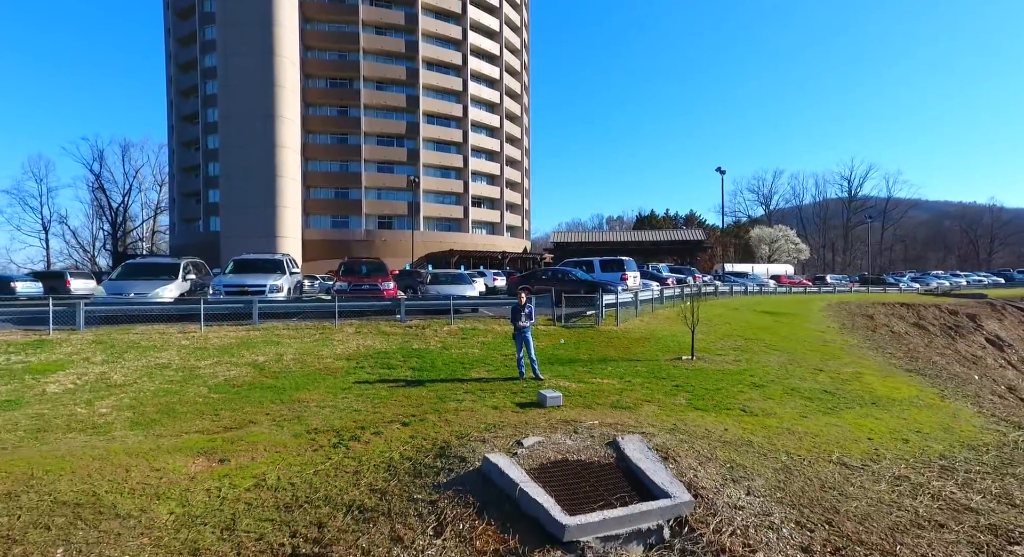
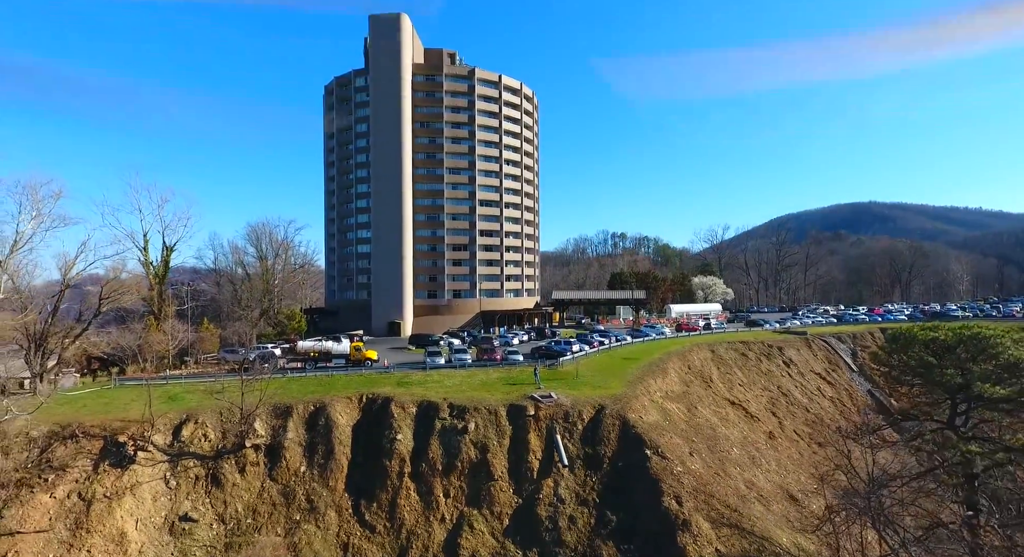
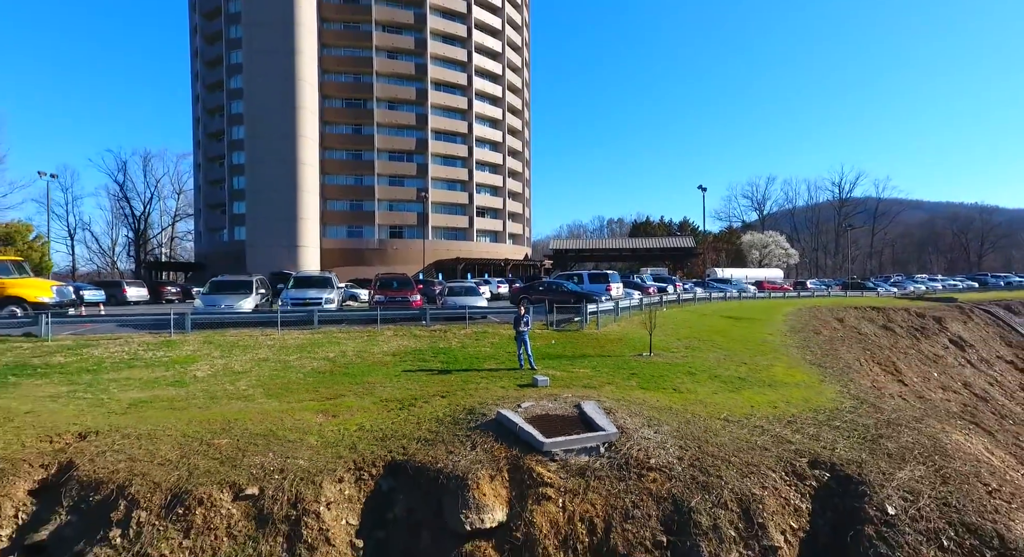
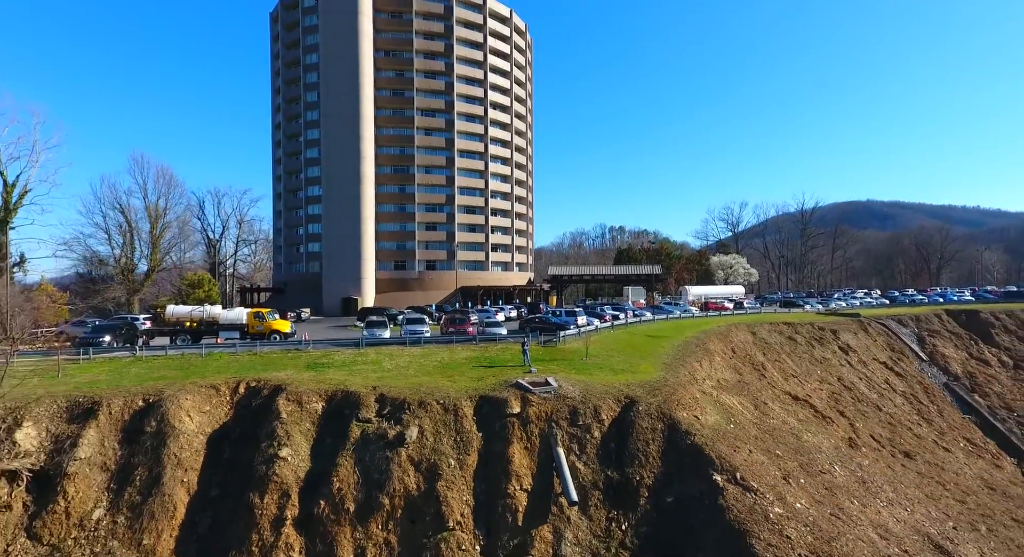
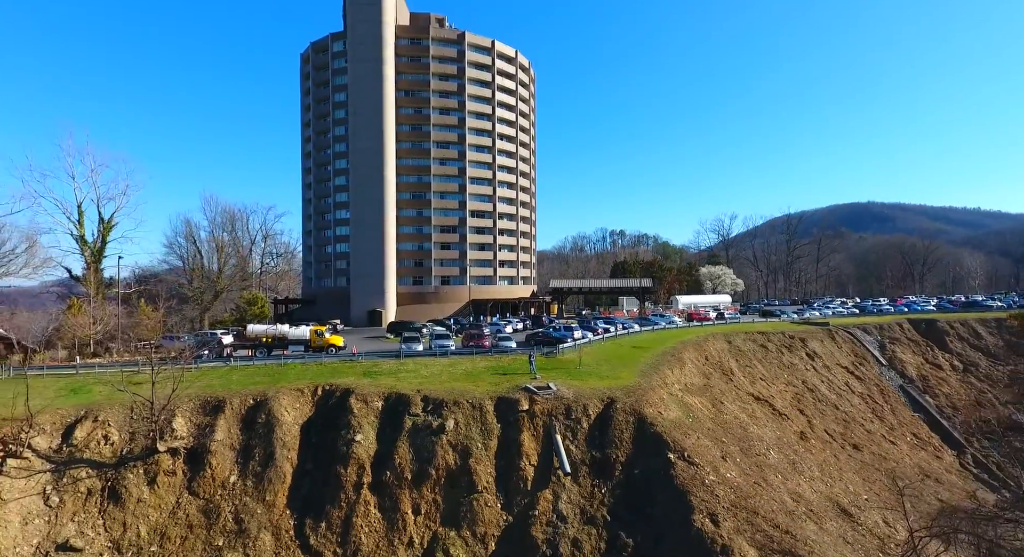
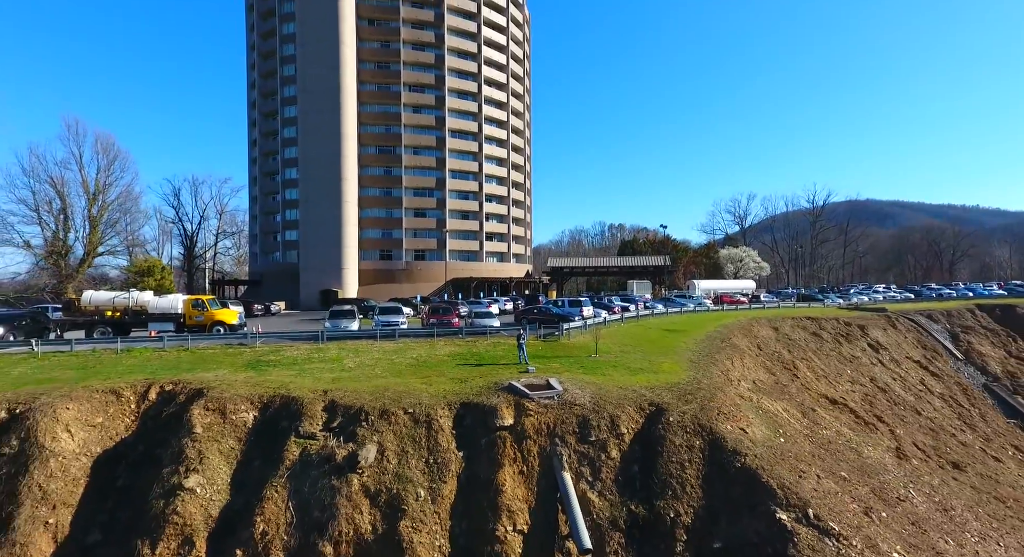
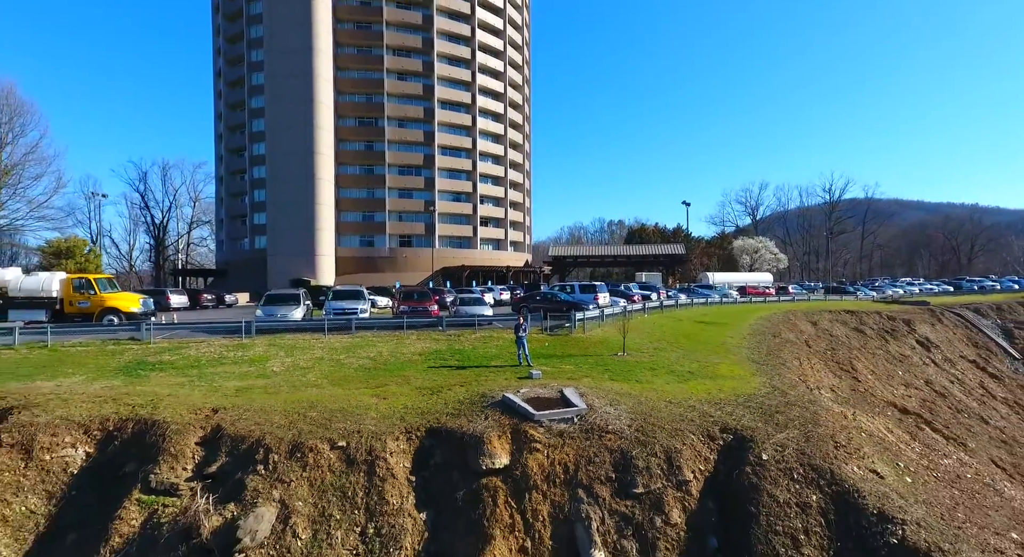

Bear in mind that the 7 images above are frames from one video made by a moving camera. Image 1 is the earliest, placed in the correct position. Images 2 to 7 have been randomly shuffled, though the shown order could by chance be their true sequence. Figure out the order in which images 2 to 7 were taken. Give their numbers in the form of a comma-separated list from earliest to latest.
3, 7, 6, 4, 5, 2
